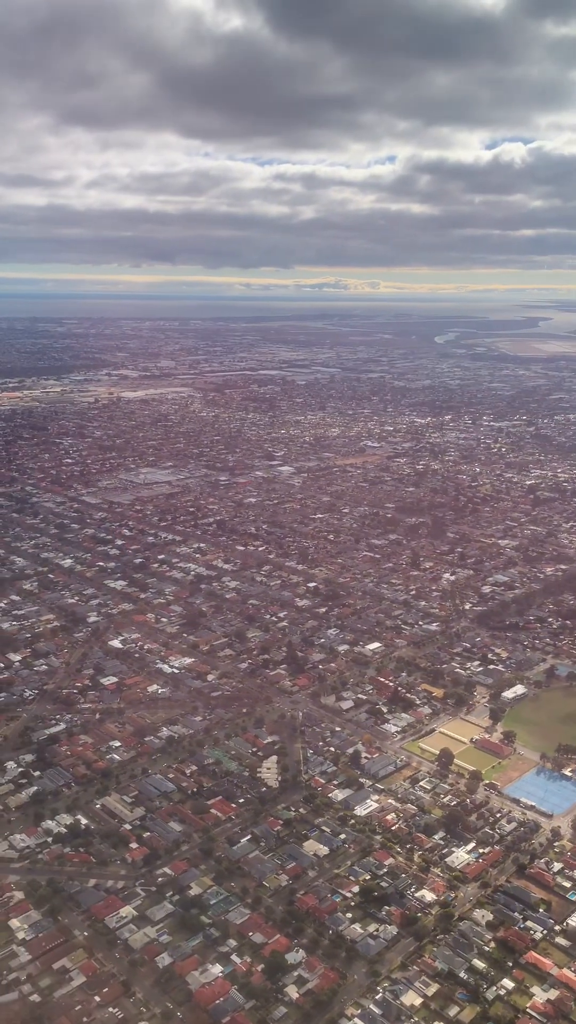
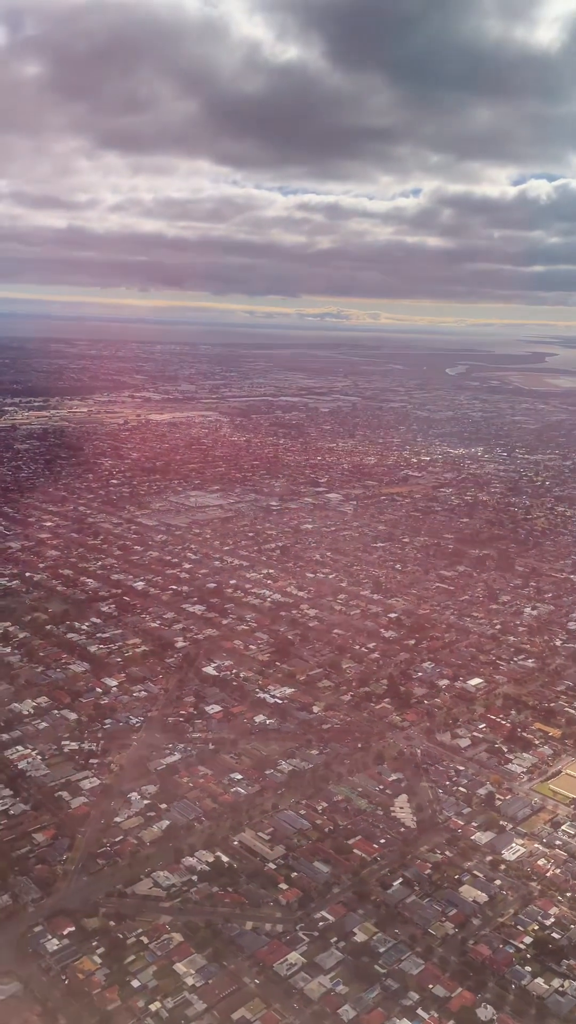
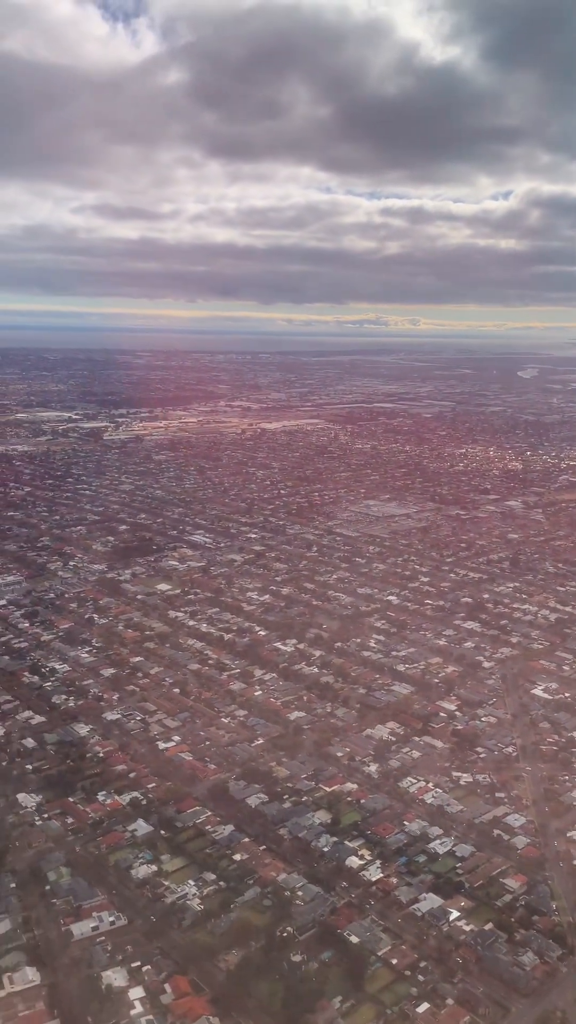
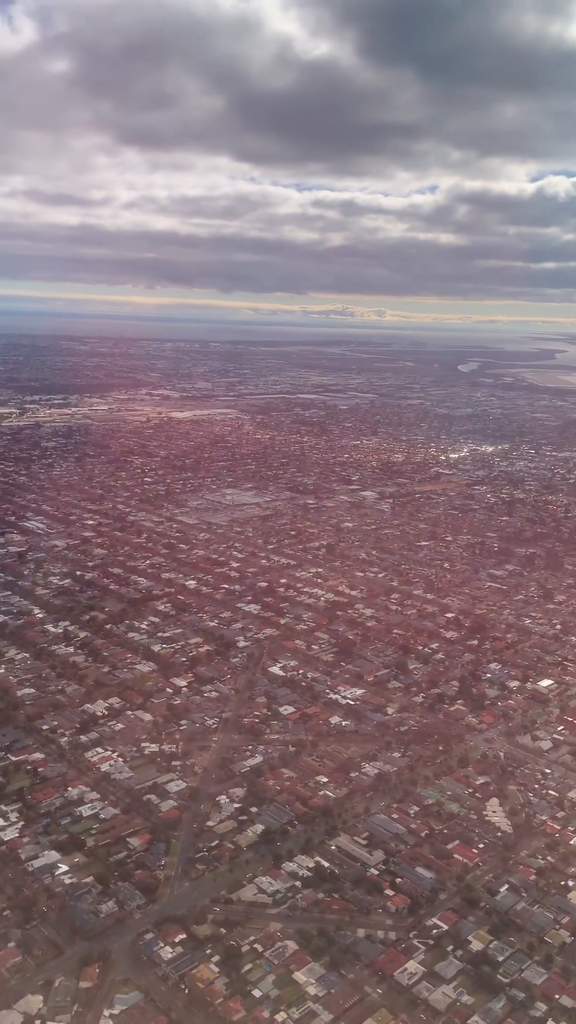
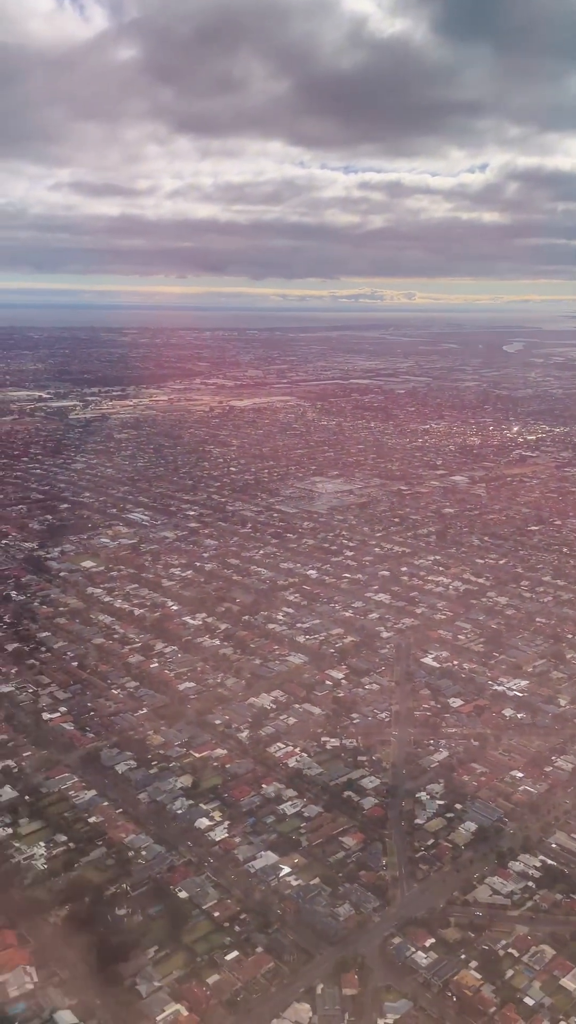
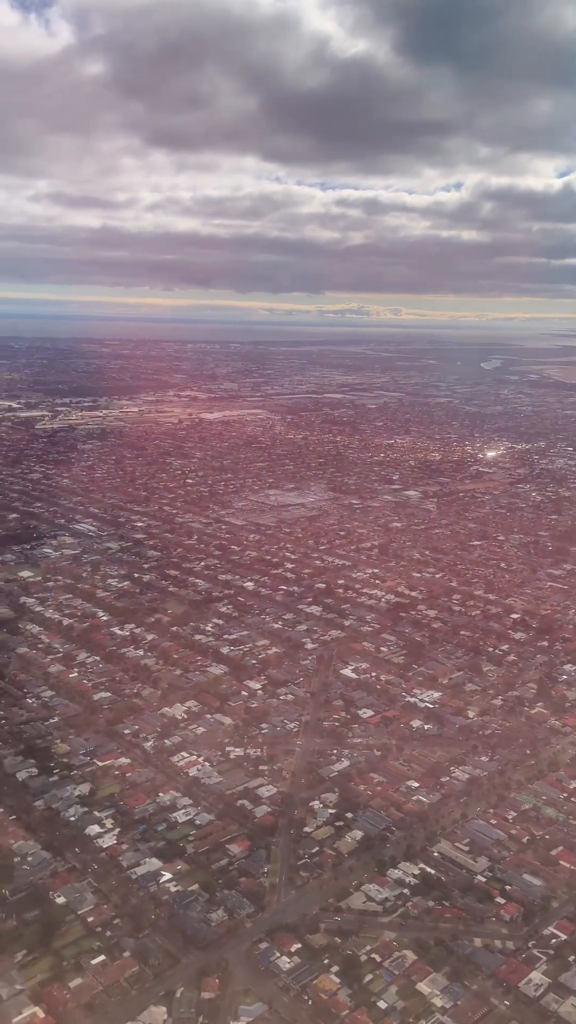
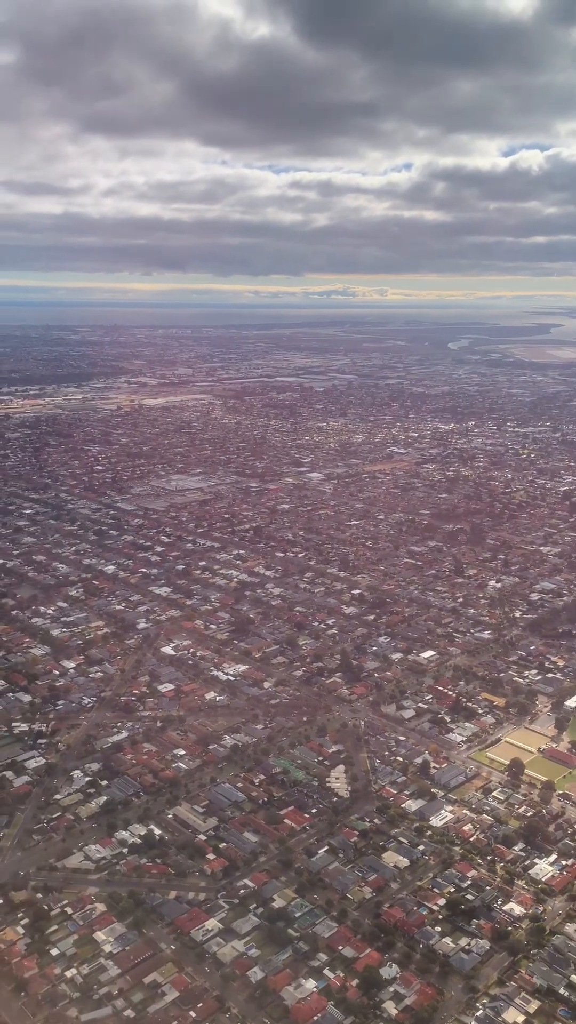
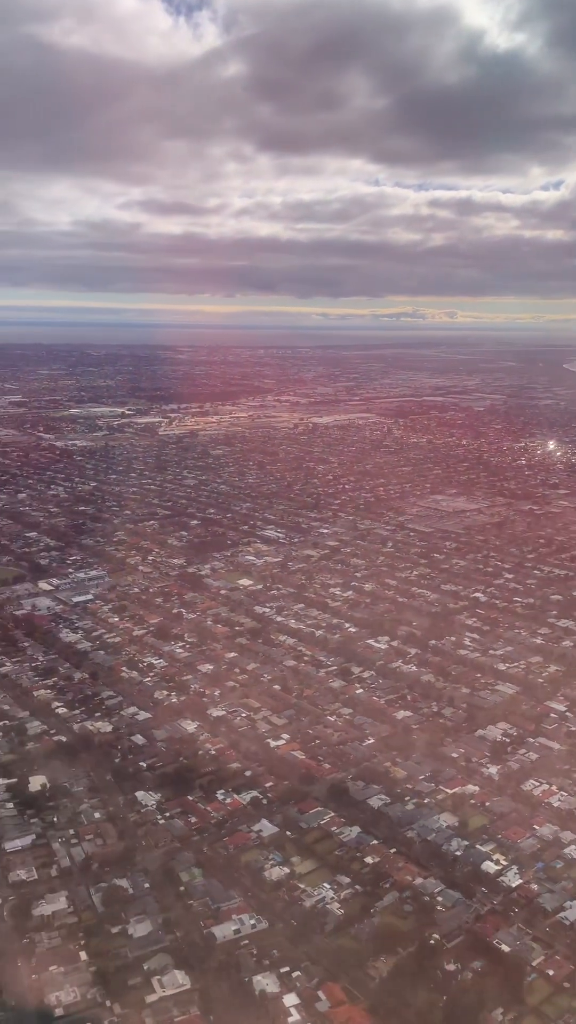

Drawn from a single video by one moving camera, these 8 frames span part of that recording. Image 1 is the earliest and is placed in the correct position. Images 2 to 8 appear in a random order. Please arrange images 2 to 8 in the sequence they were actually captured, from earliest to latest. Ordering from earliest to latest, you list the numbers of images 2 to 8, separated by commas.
7, 2, 4, 6, 5, 3, 8
